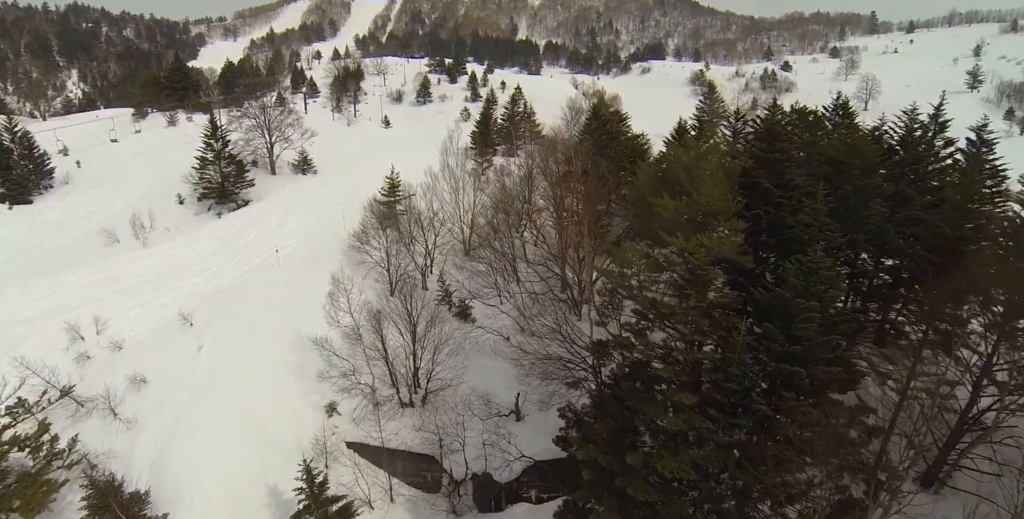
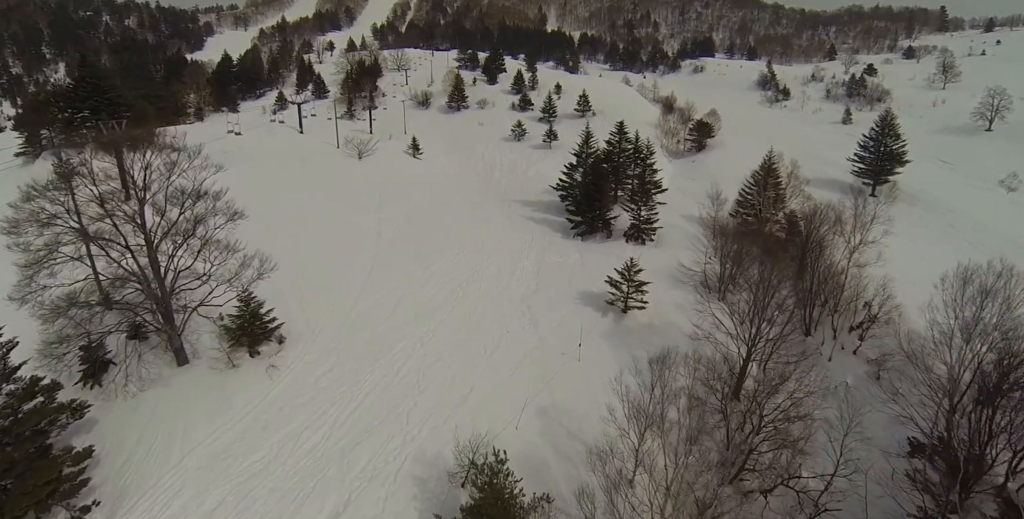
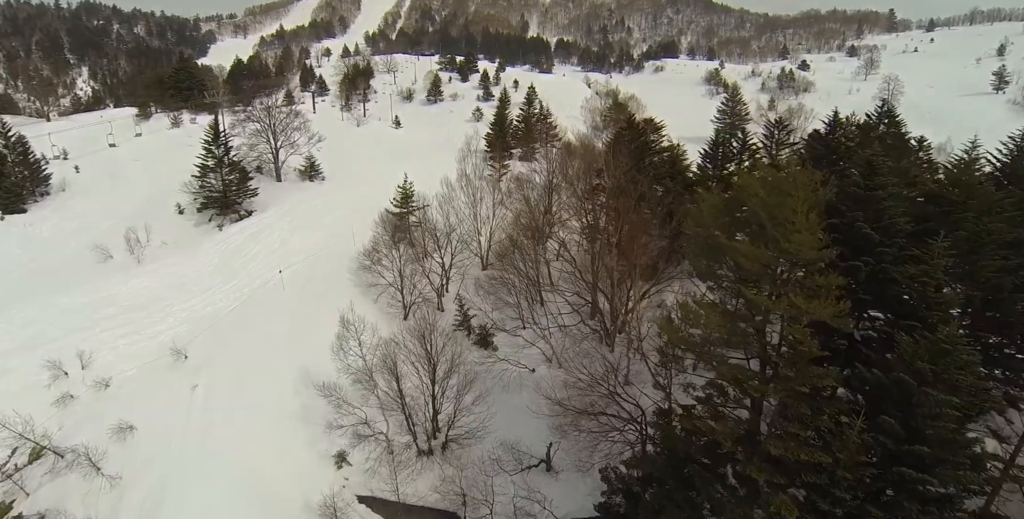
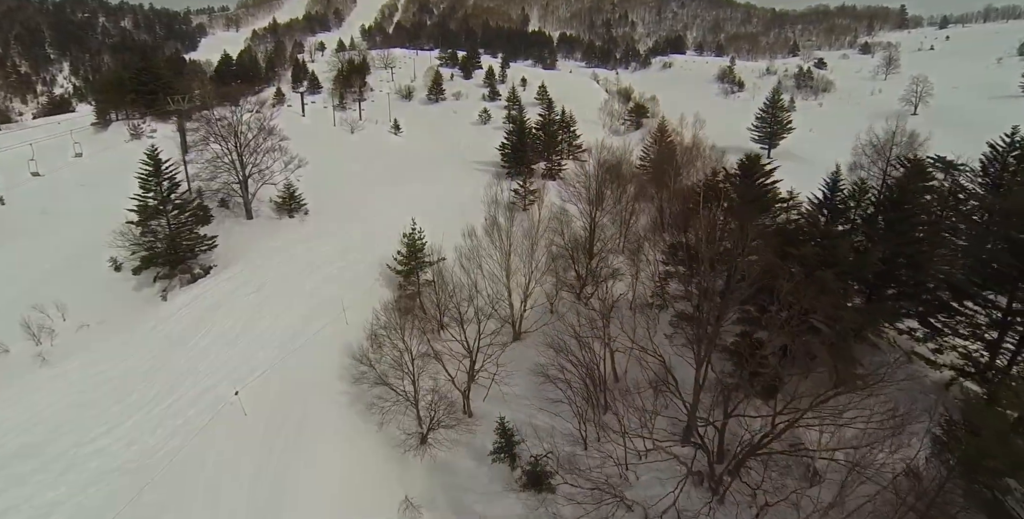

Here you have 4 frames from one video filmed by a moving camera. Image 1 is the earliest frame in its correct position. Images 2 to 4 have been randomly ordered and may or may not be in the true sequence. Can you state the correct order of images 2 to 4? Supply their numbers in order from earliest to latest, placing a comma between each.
3, 4, 2
